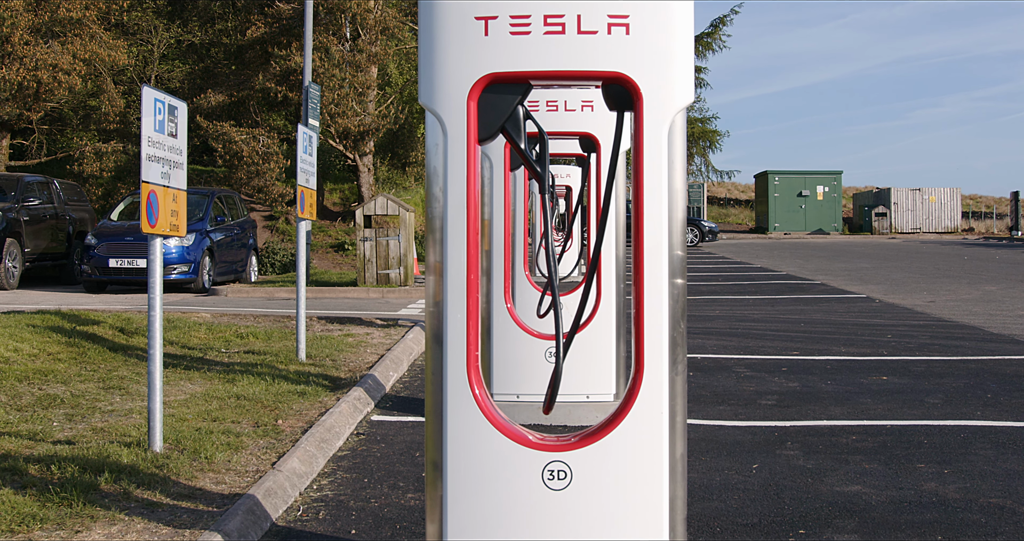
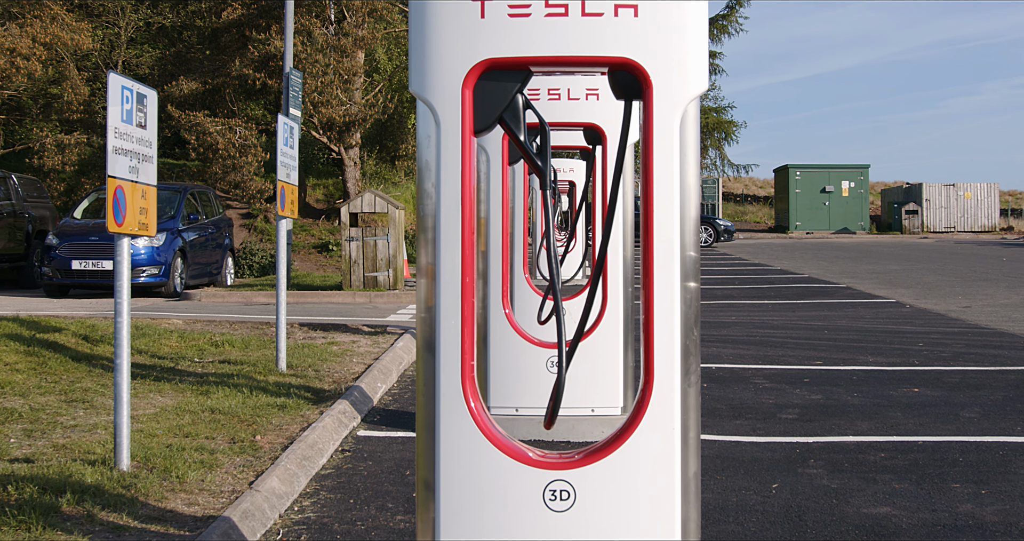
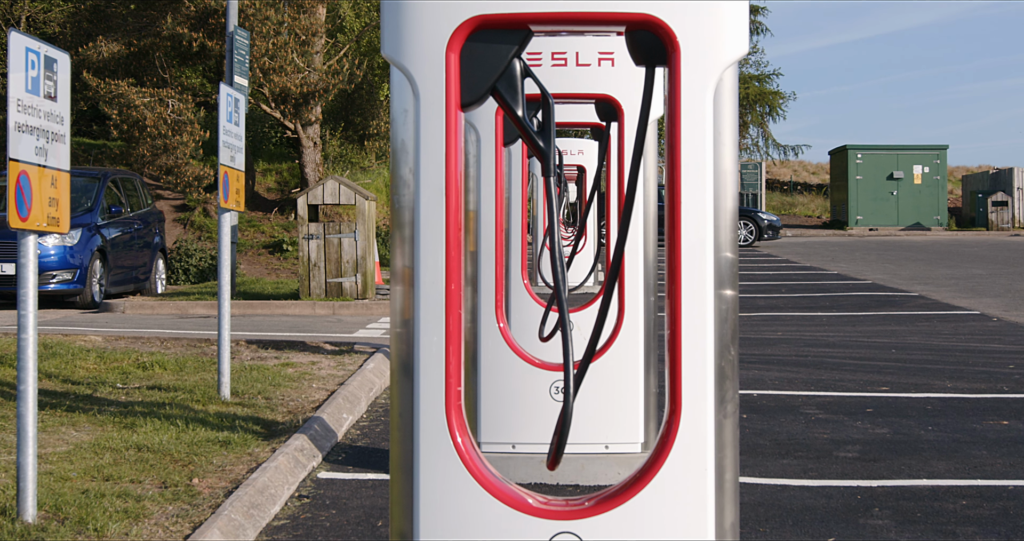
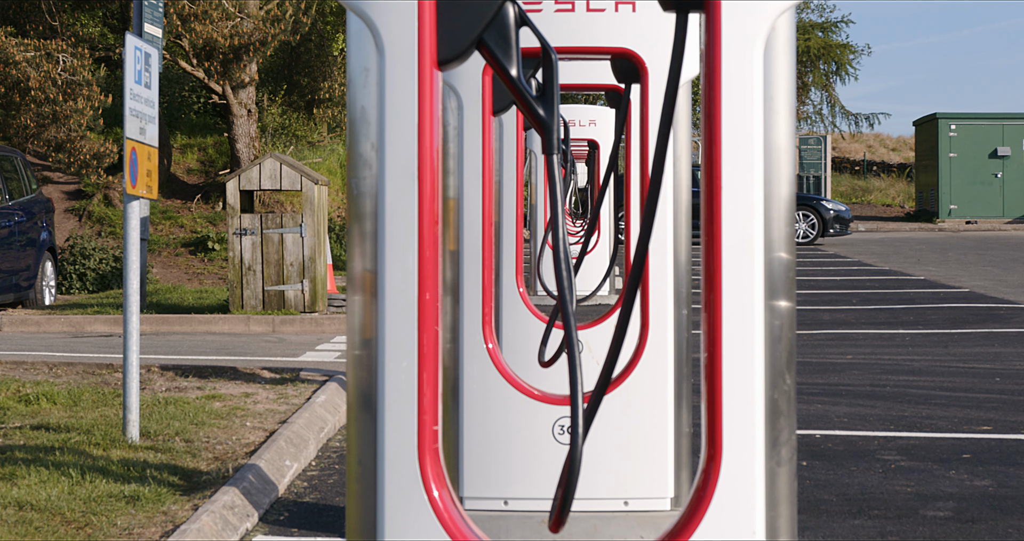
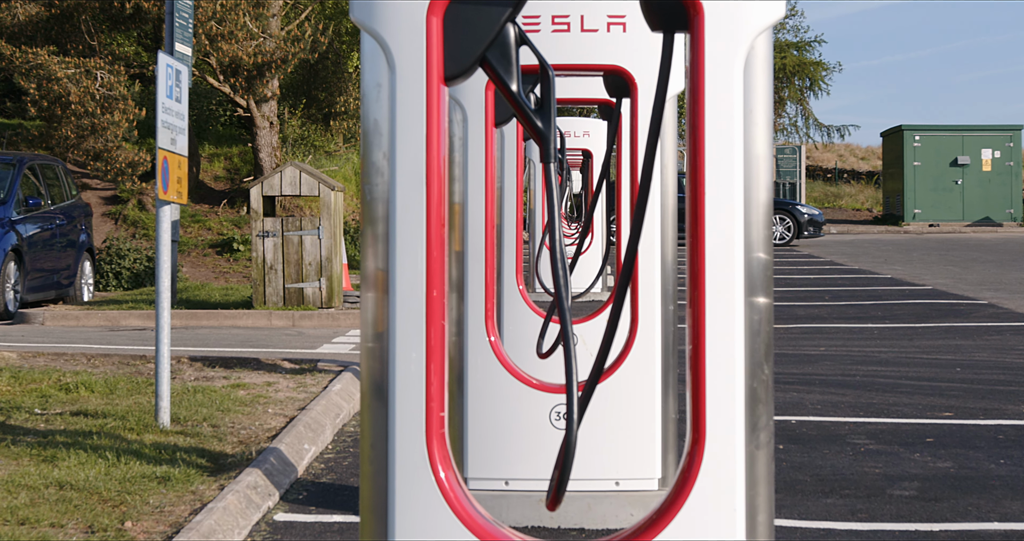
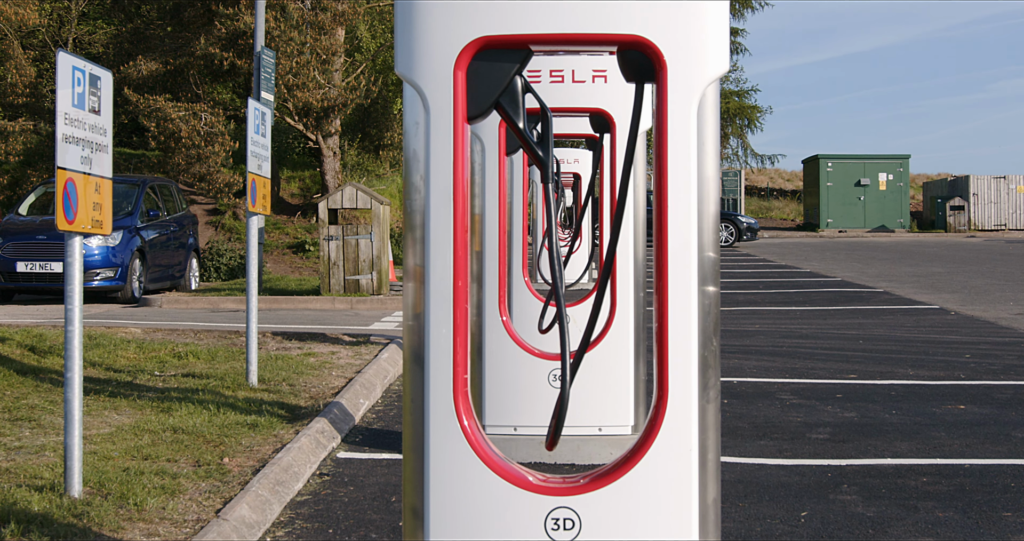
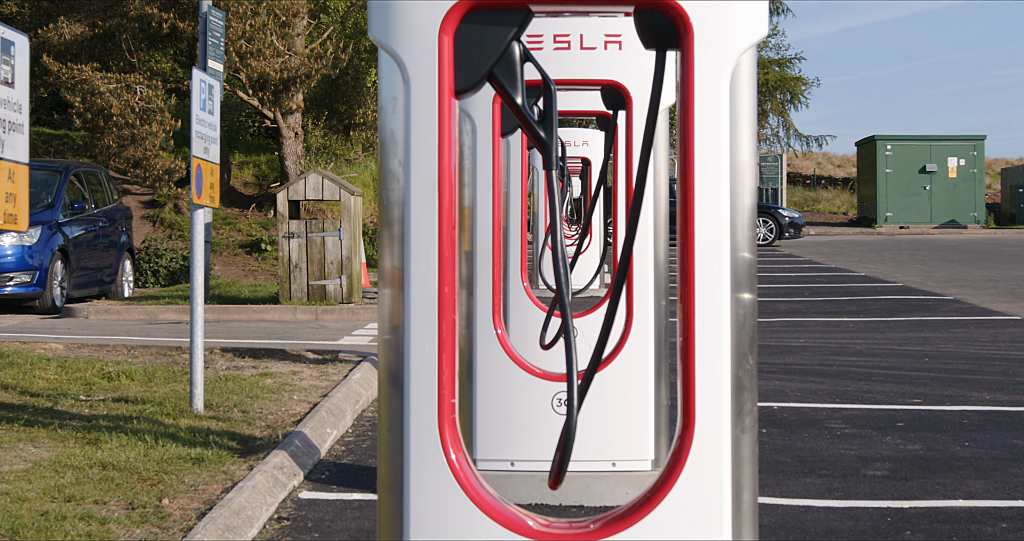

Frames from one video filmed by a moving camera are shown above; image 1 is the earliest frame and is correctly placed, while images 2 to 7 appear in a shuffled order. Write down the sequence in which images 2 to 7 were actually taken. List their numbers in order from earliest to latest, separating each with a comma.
2, 6, 3, 7, 5, 4
